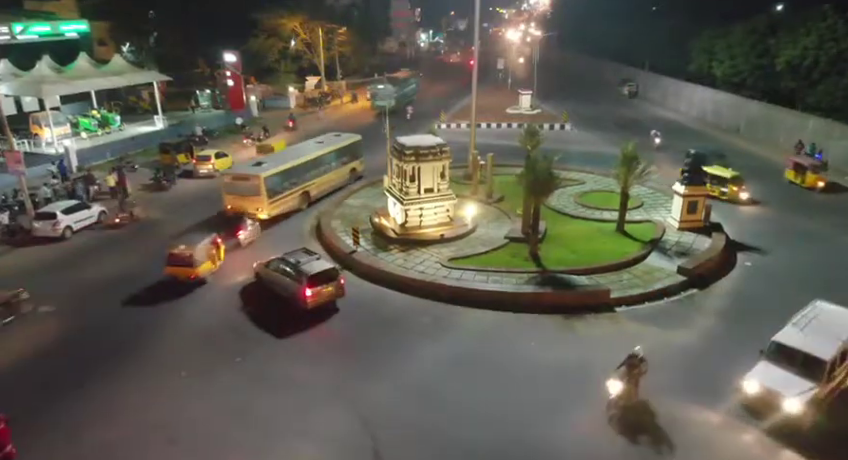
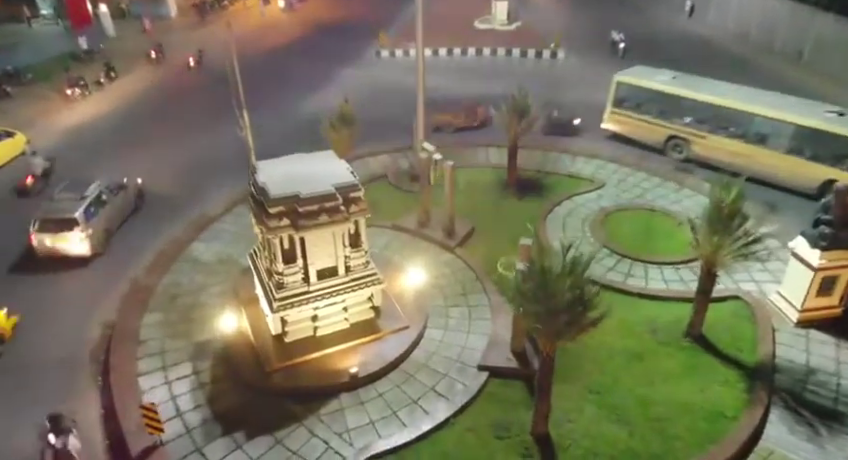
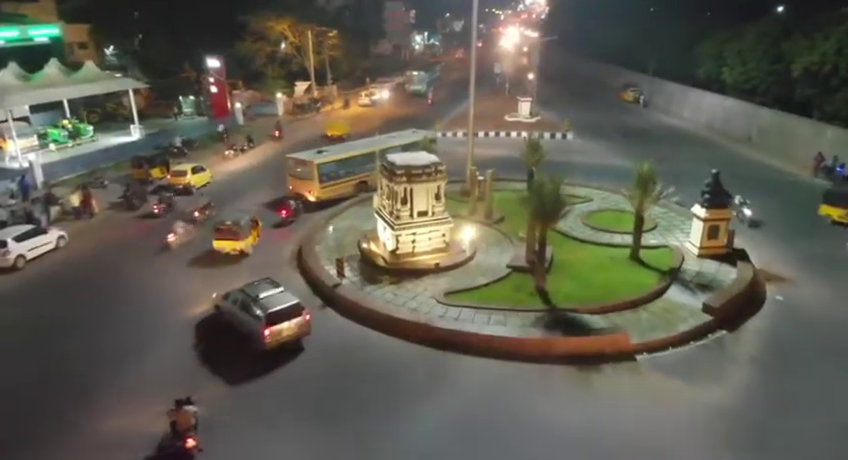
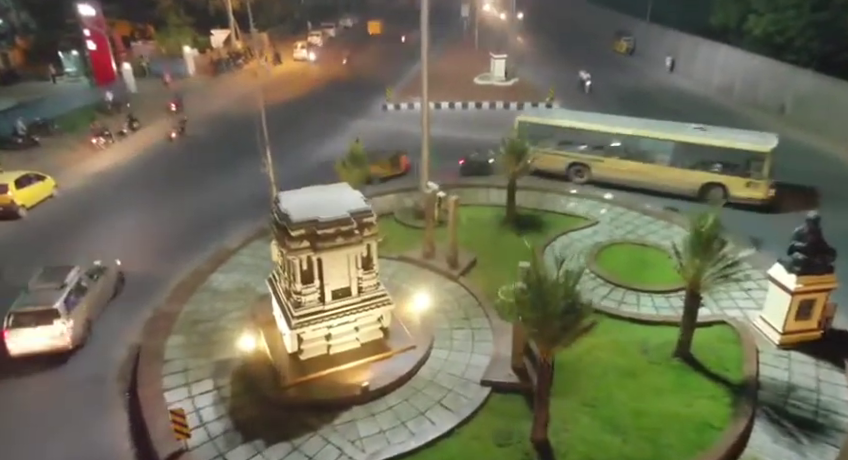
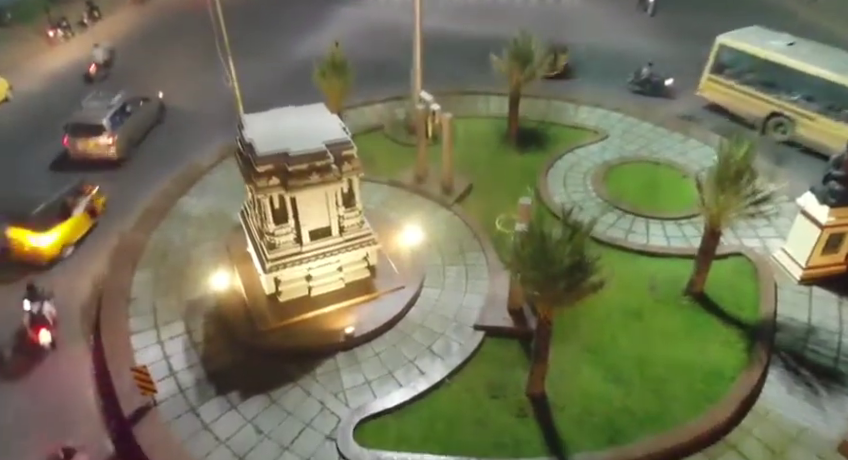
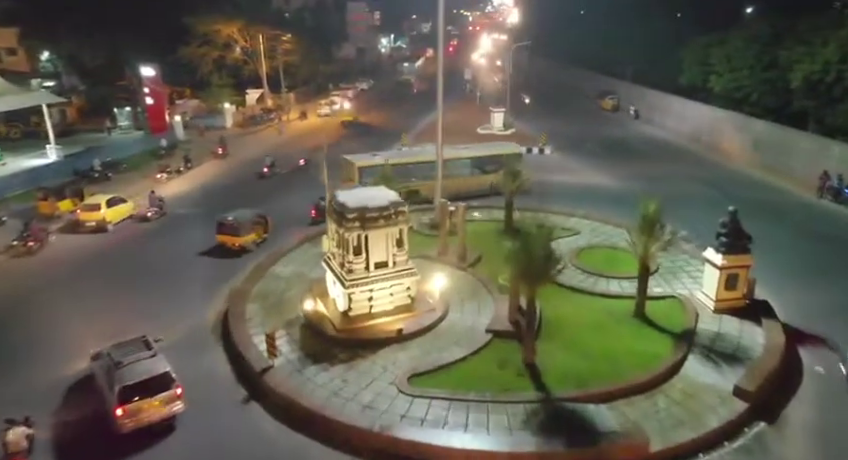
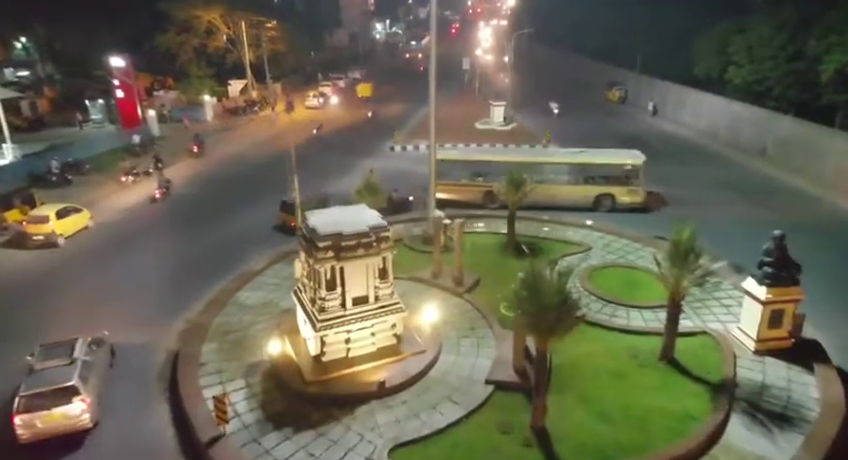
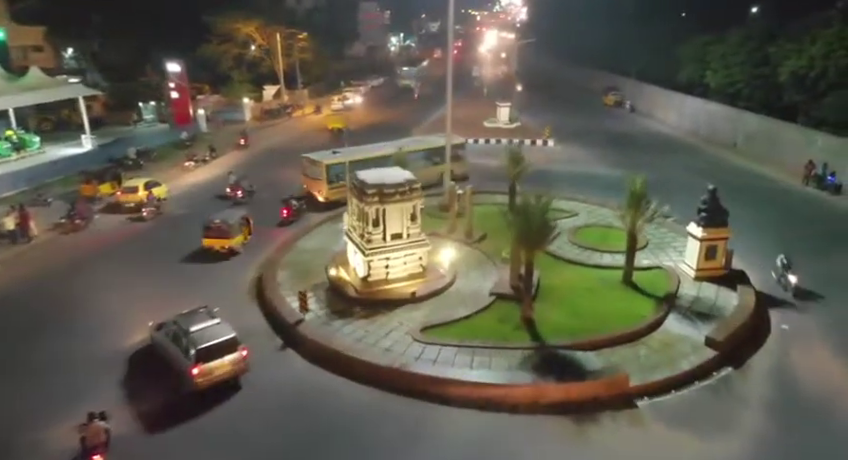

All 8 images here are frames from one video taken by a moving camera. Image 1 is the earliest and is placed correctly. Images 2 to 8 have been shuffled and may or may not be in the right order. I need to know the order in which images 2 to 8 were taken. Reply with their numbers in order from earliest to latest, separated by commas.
3, 8, 6, 7, 4, 2, 5
